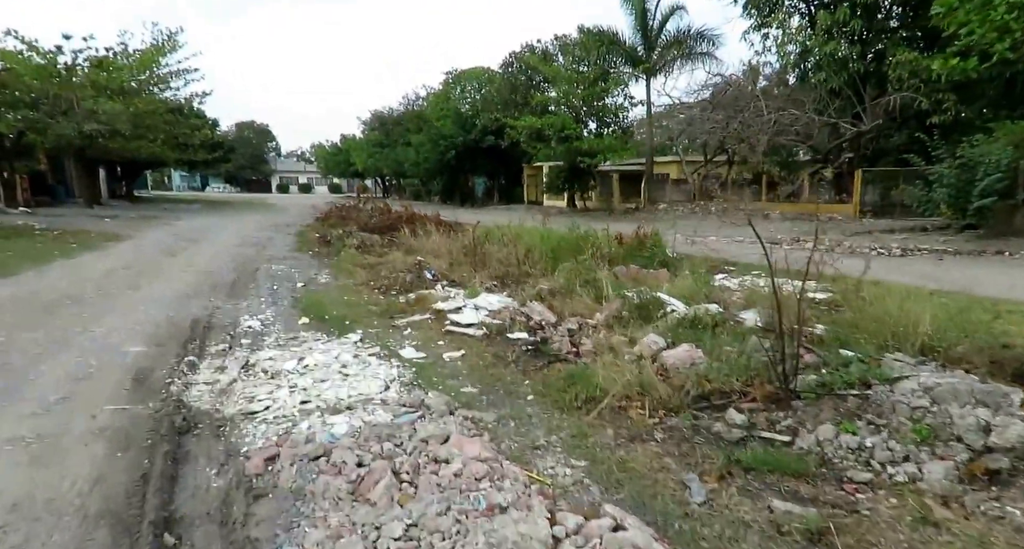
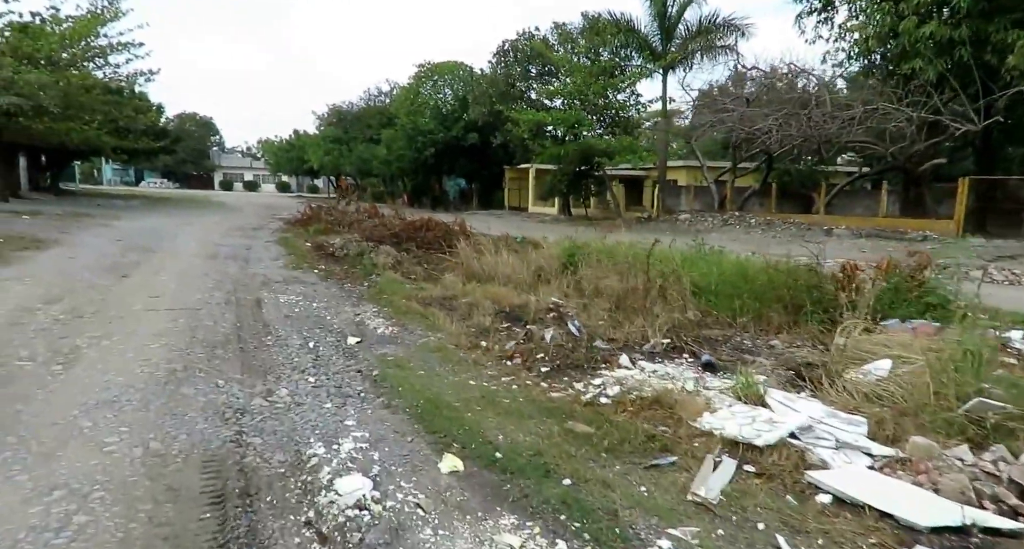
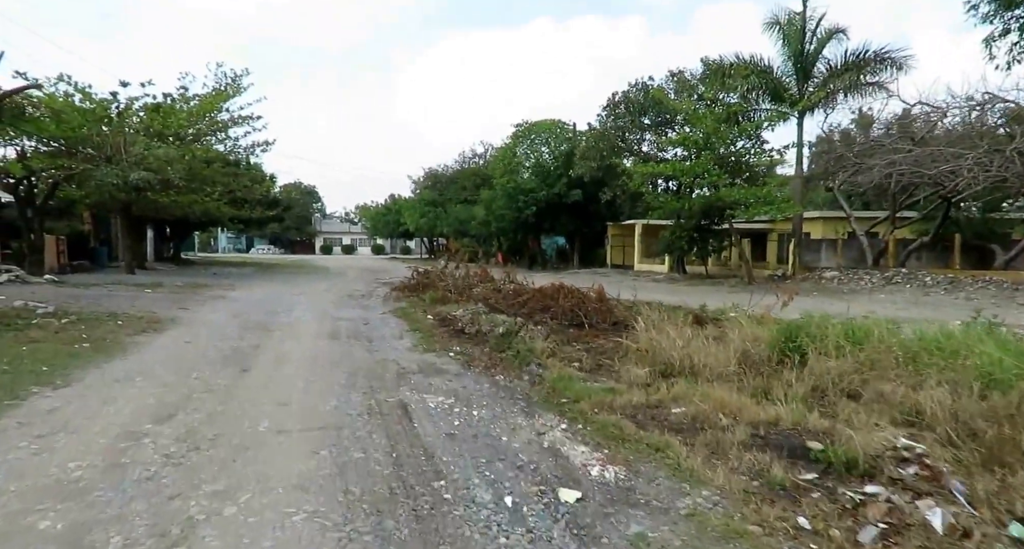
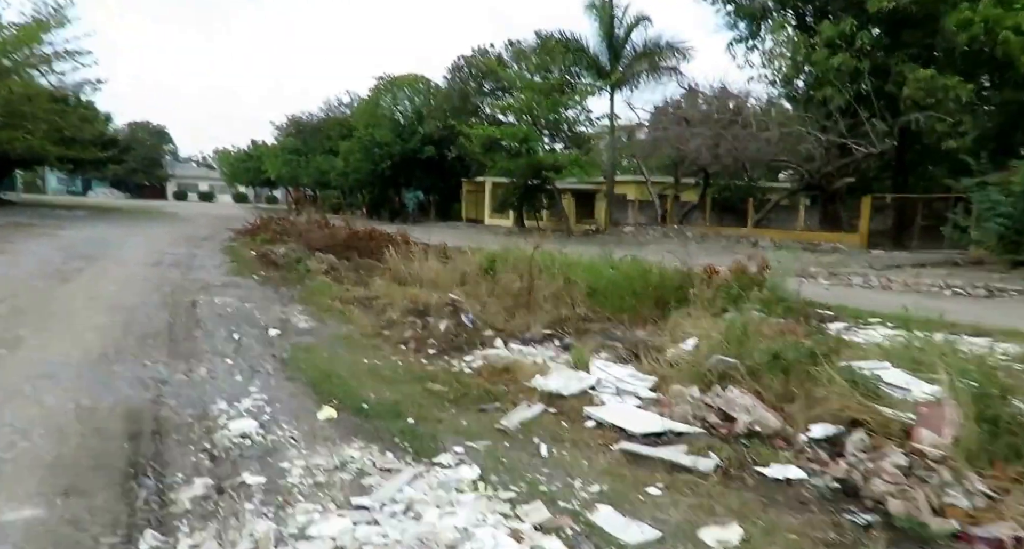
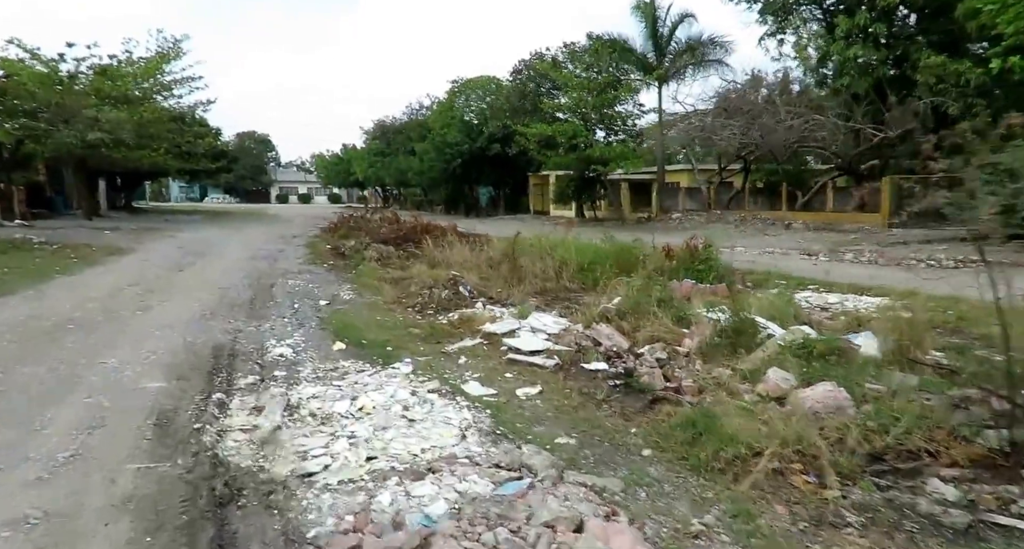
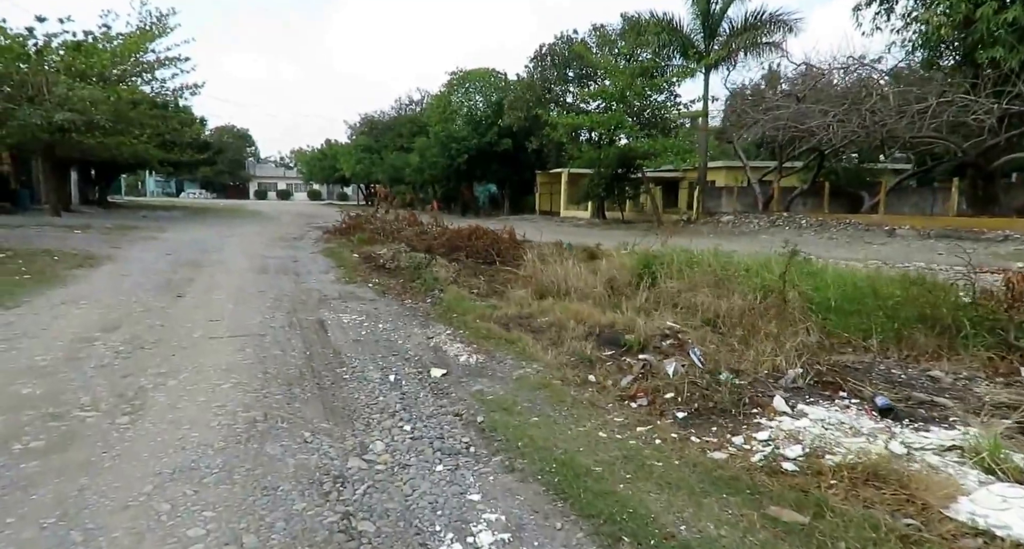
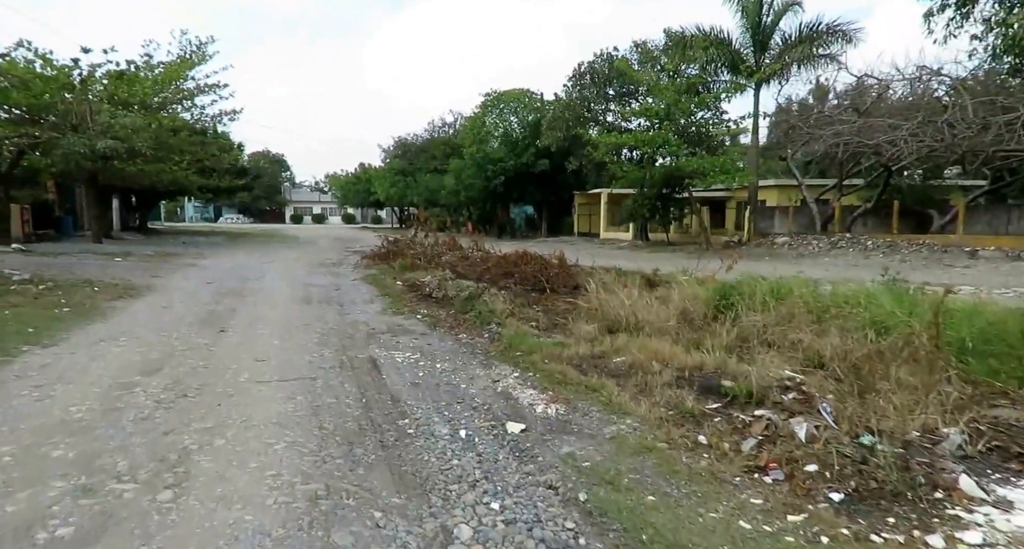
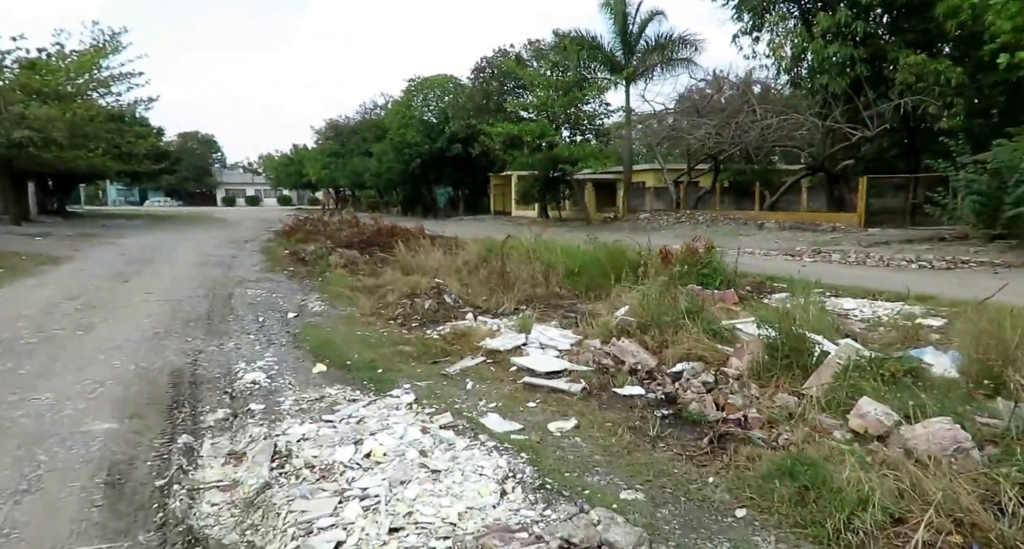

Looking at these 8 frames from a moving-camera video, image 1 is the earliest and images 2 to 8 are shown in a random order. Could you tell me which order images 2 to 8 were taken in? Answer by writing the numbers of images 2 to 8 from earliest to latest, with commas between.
5, 8, 4, 2, 6, 7, 3
